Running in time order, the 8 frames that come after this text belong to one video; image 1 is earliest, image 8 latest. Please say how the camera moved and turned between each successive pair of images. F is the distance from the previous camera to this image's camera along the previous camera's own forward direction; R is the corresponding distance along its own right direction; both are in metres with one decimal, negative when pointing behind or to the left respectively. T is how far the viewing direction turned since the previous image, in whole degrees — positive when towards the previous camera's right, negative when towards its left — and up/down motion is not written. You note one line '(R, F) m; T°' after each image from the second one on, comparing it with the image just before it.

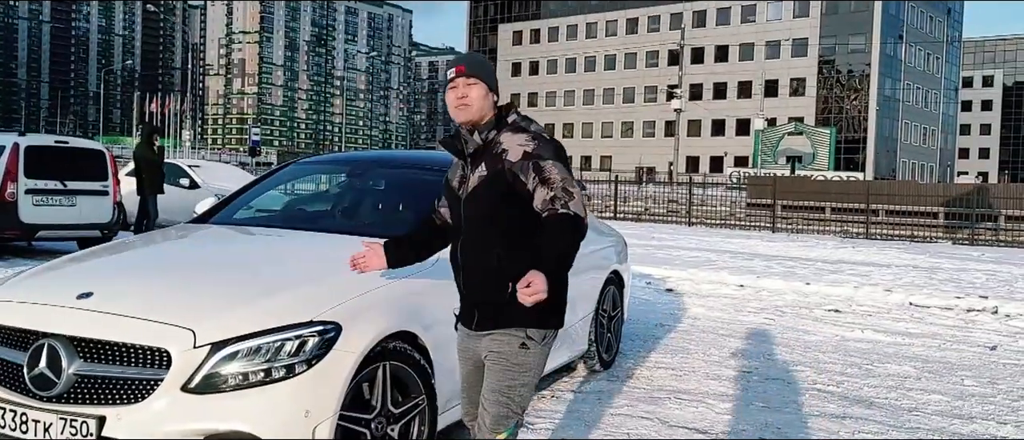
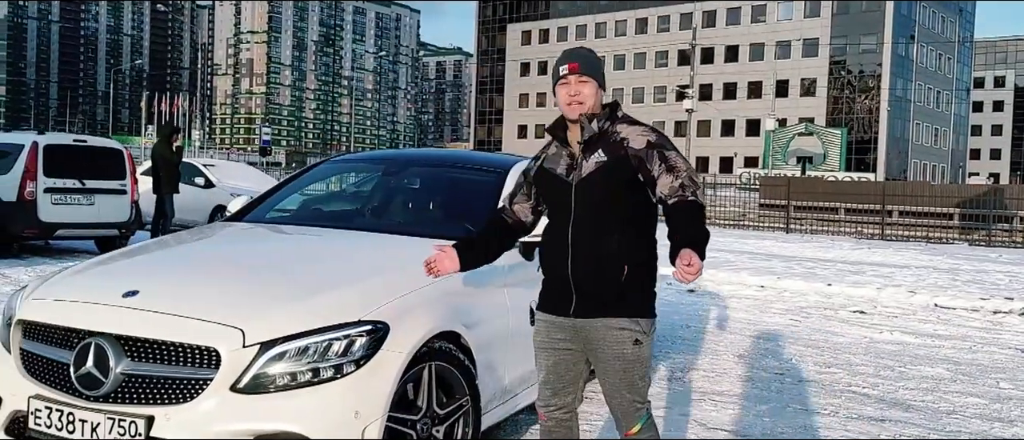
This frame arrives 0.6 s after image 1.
(-0.1, 0.0) m; 0°
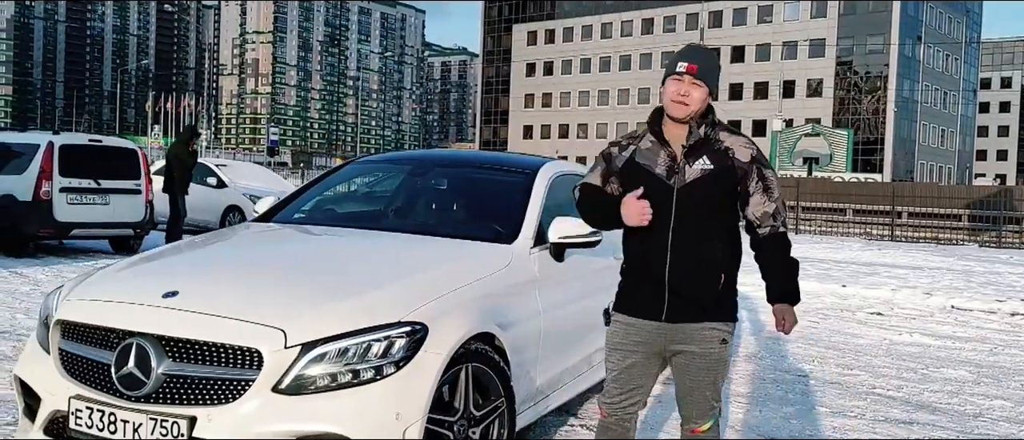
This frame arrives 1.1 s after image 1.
(-0.1, 0.0) m; 0°
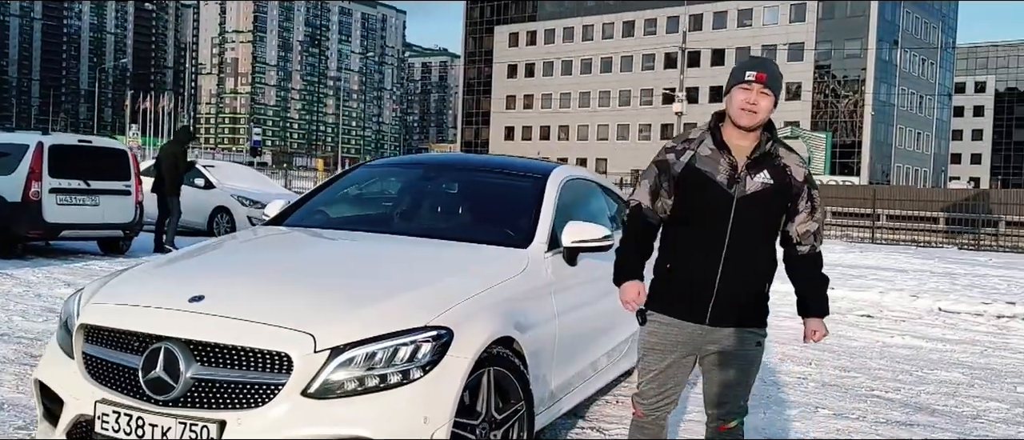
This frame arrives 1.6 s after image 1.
(-0.2, 0.0) m; +1°
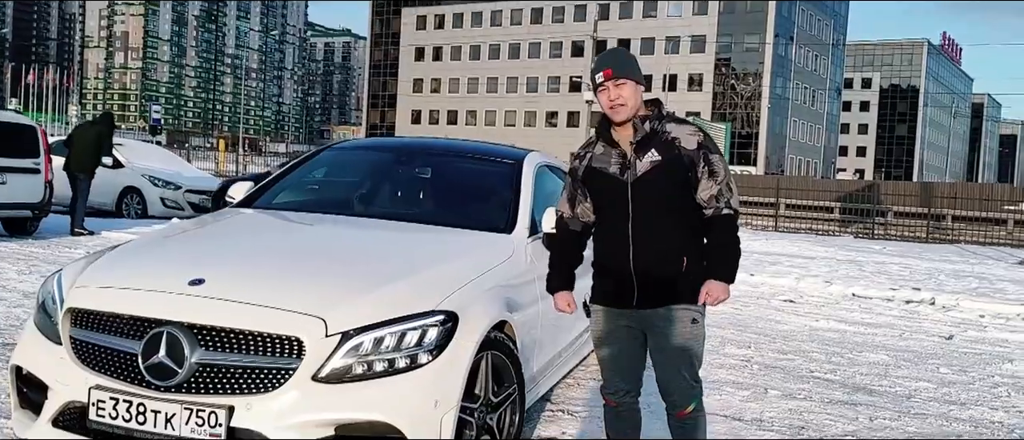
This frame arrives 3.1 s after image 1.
(-0.4, 0.0) m; +6°
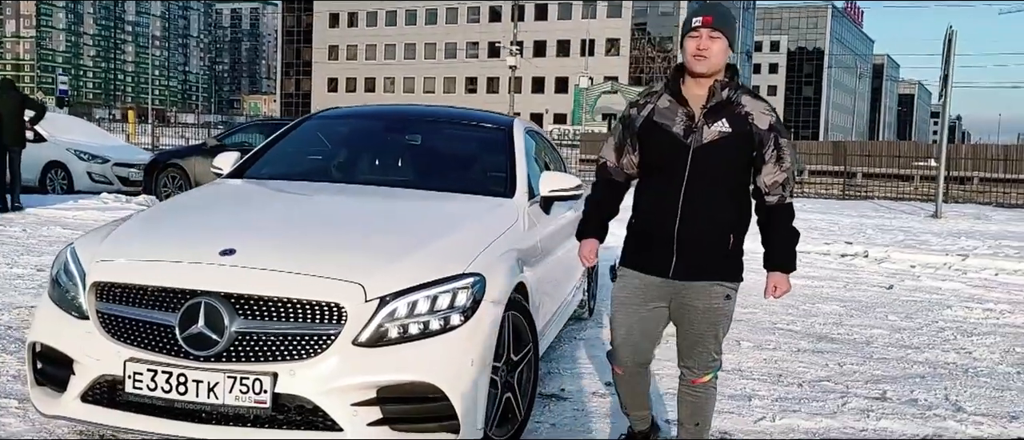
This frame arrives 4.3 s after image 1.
(-0.4, -0.1) m; +5°
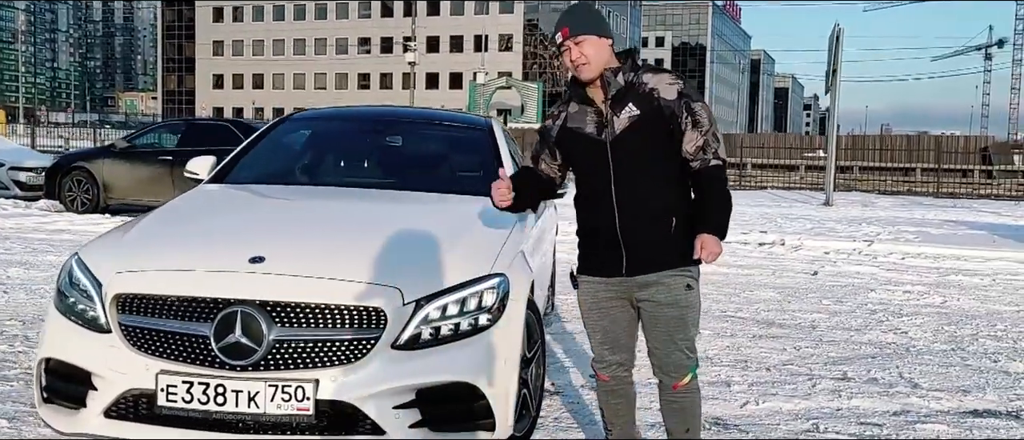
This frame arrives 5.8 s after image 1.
(-0.5, 0.0) m; +7°
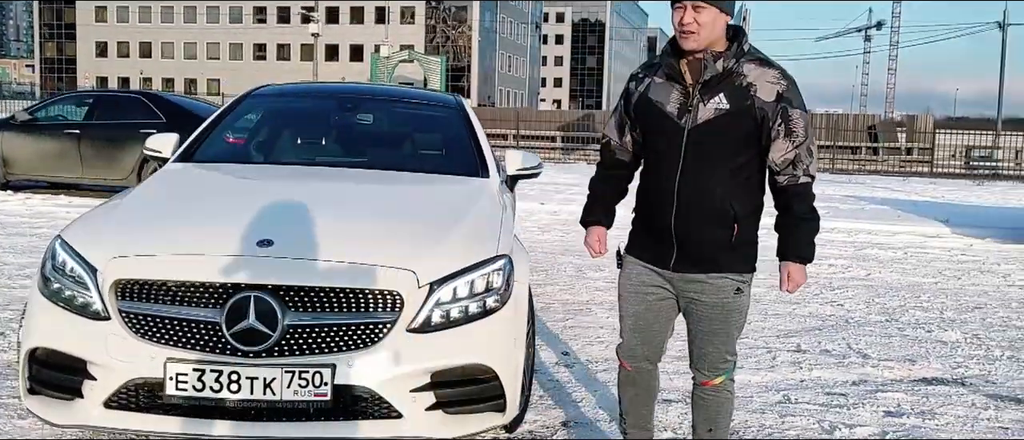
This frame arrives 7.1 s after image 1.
(-0.4, 0.0) m; +6°
